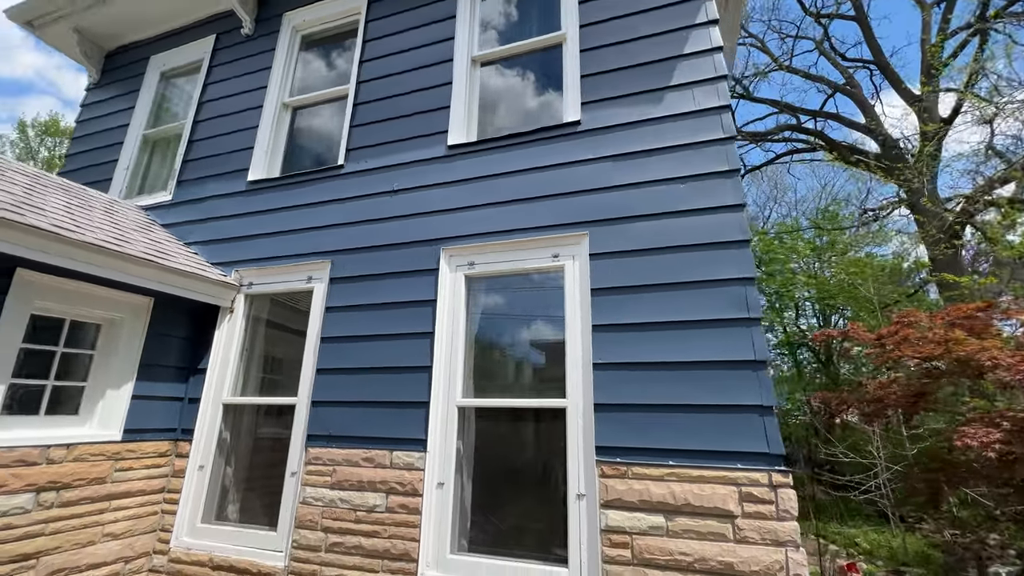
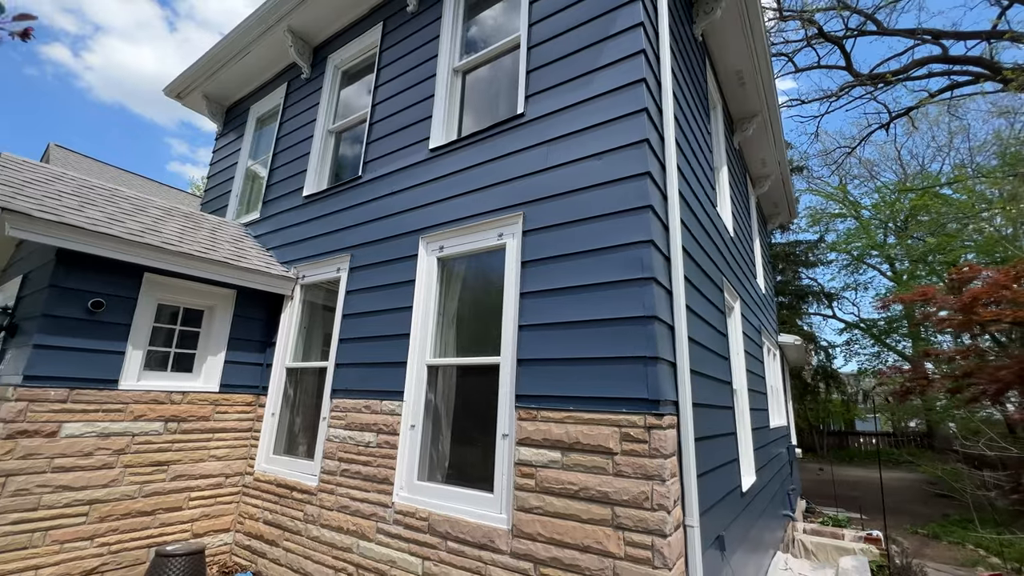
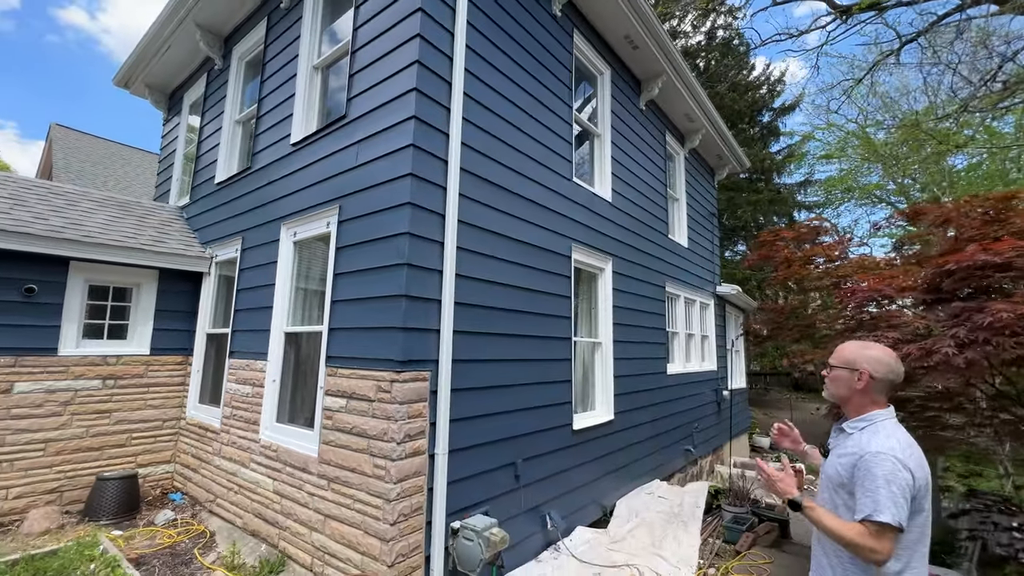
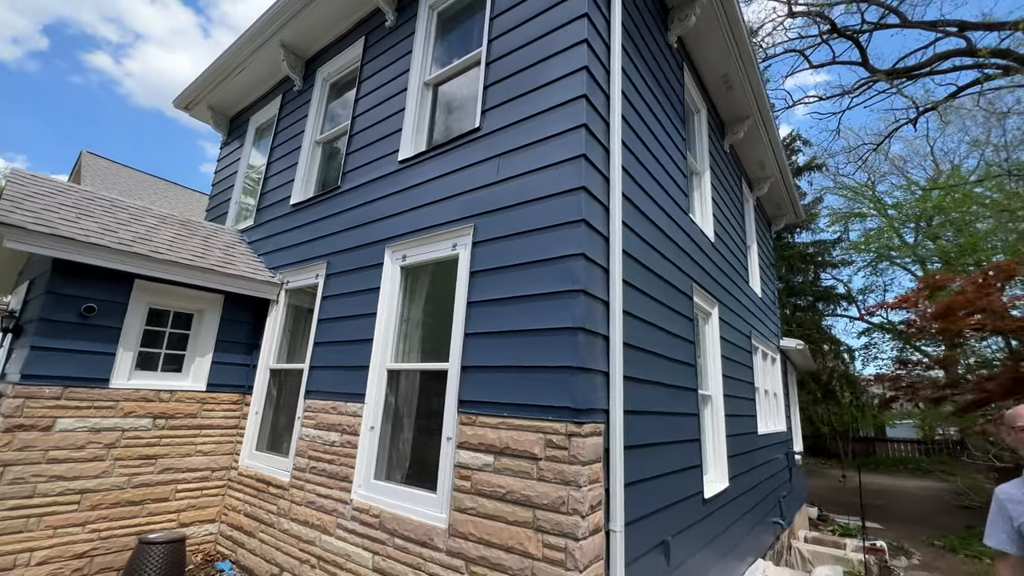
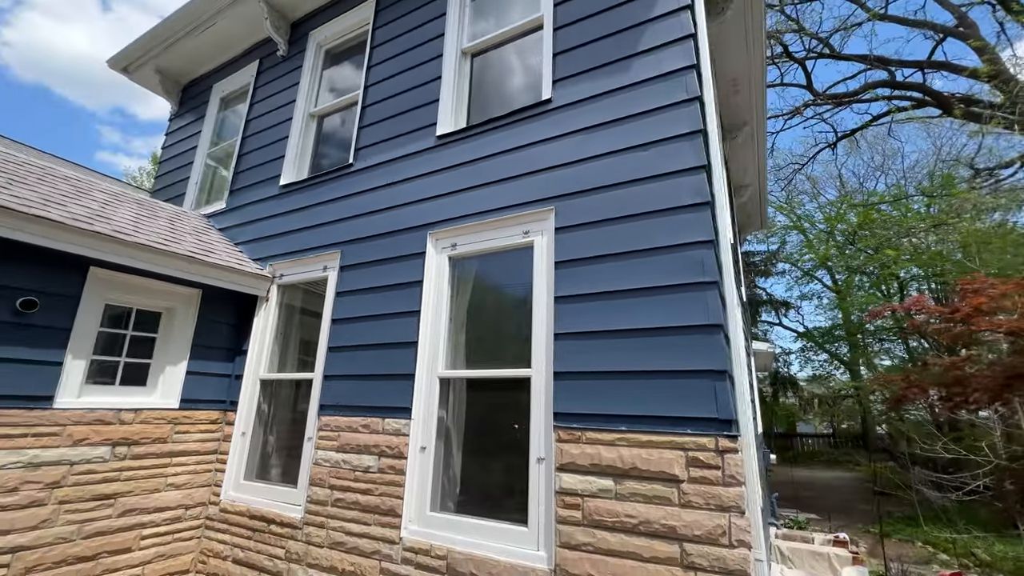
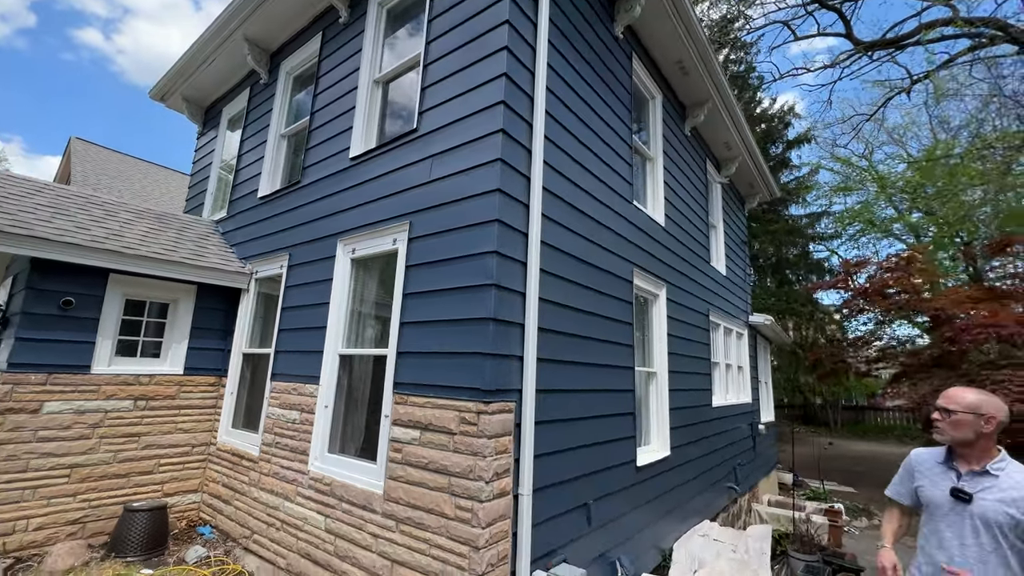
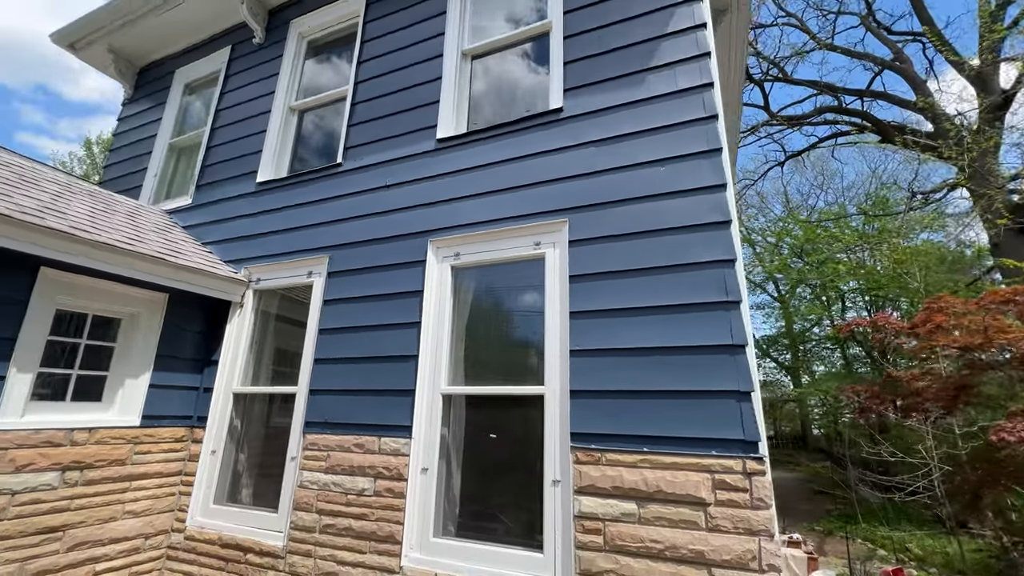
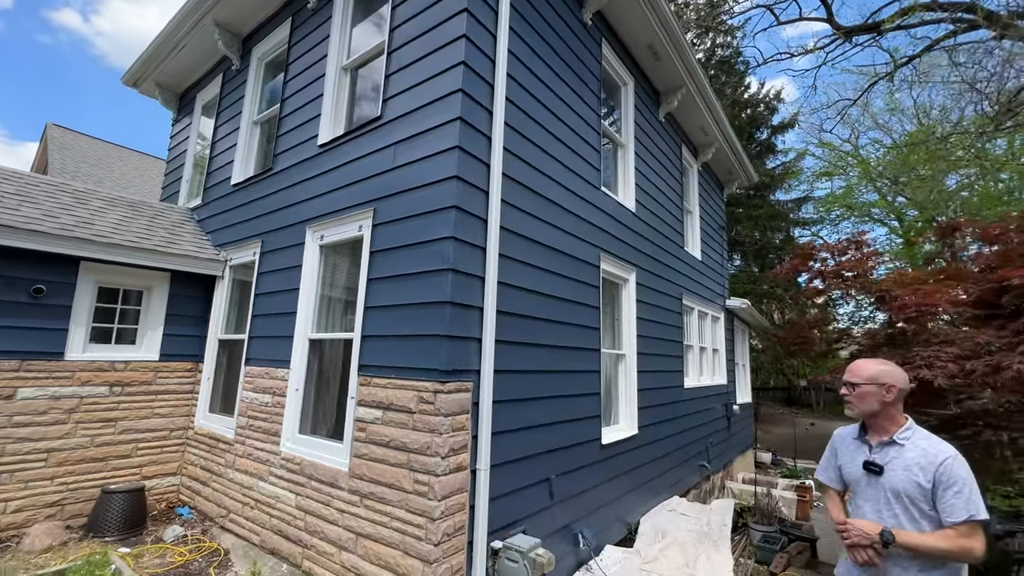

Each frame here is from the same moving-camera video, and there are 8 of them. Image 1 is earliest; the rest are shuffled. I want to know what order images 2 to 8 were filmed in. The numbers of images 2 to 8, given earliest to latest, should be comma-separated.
7, 5, 2, 4, 6, 8, 3
